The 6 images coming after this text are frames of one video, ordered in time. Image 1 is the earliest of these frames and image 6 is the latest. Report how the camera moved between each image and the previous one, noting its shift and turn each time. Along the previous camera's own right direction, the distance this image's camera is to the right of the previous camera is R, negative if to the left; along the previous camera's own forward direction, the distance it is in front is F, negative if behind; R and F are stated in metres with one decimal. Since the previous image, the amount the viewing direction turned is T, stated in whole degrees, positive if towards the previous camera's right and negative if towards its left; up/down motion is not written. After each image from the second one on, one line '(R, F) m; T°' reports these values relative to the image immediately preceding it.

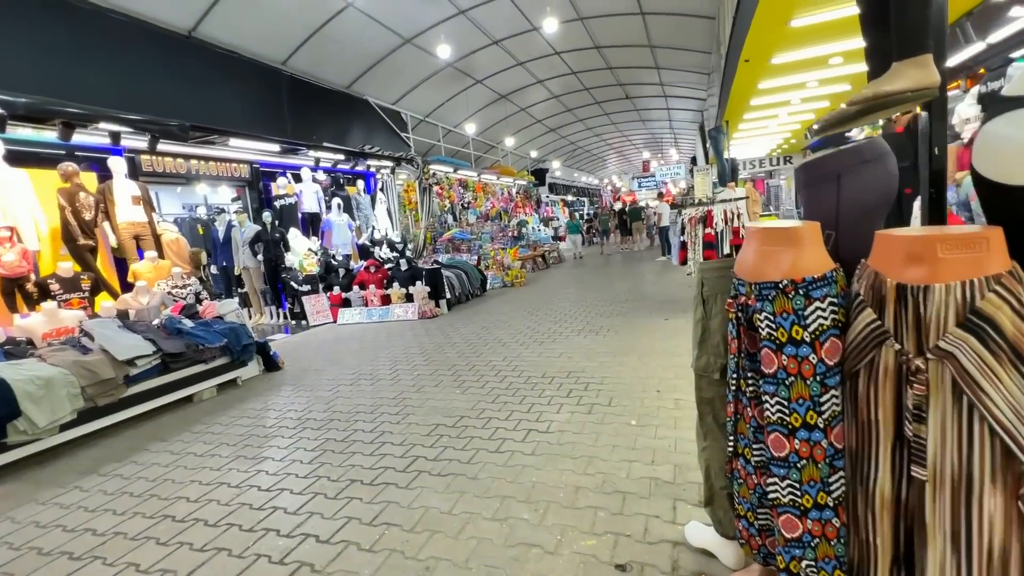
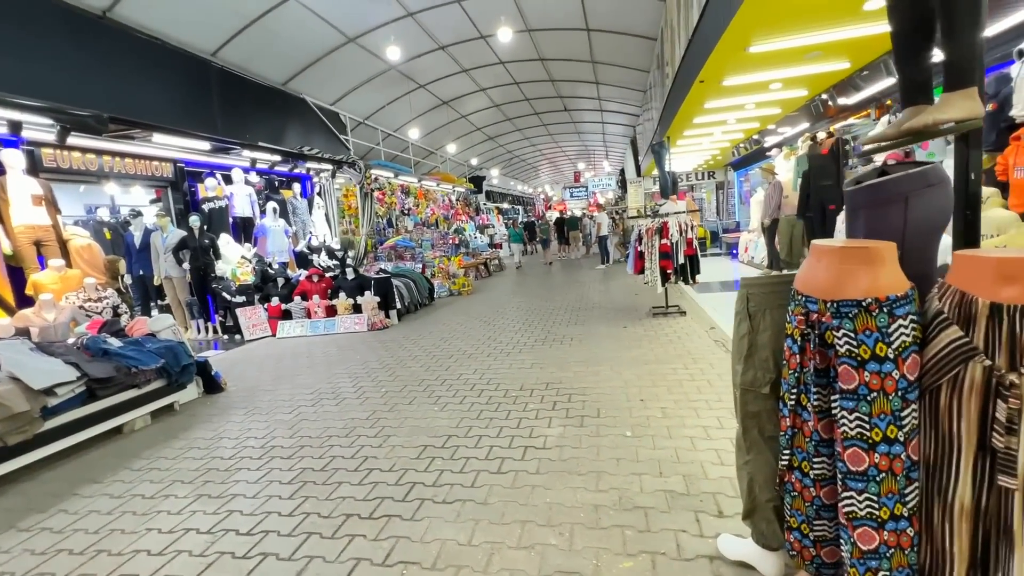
(-0.4, +0.1) m; +9°
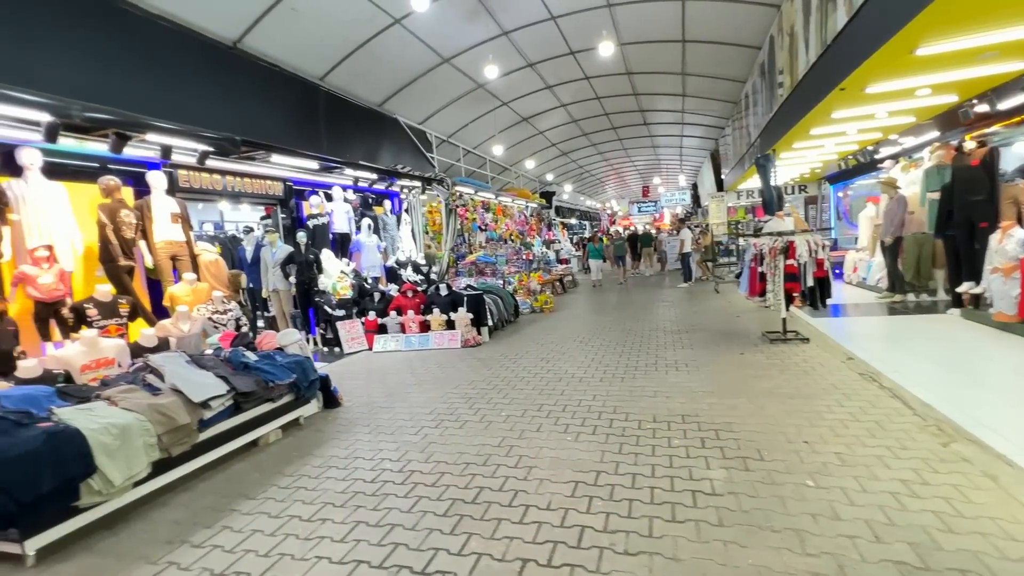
(-0.6, +0.1) m; -7°
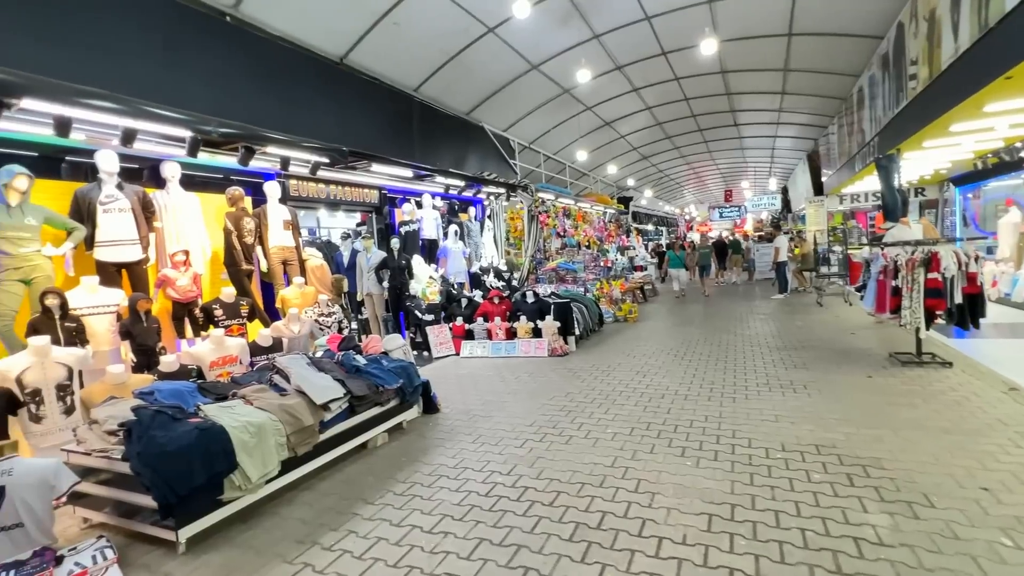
(-0.3, +0.1) m; -8°
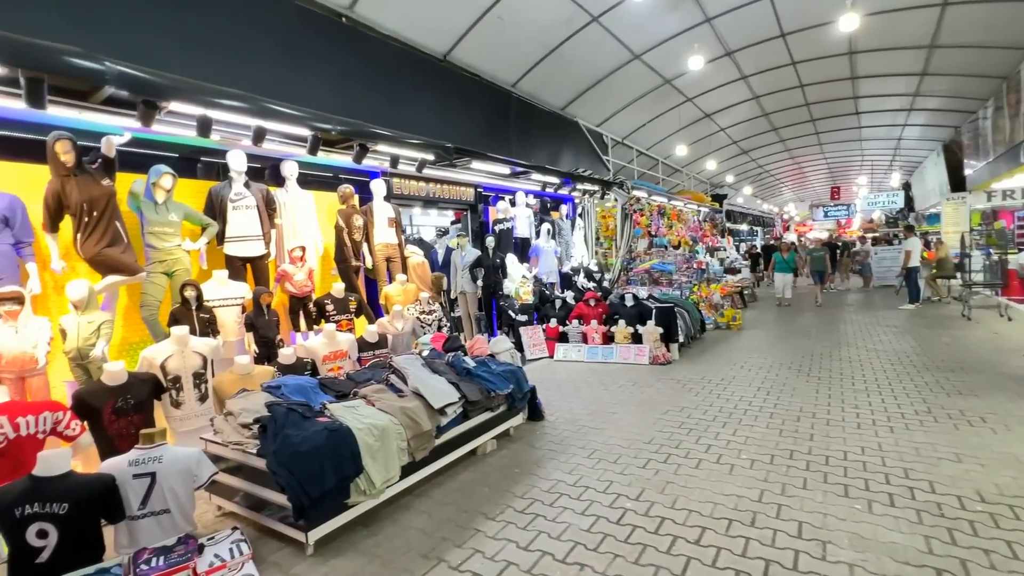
(-0.4, +0.2) m; -9°
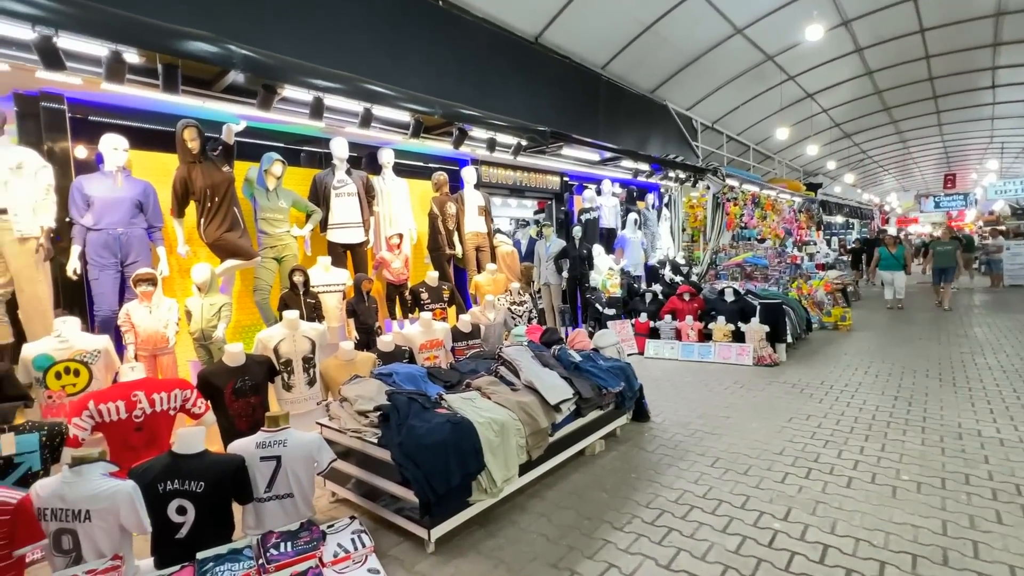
(-0.4, +0.2) m; -7°
